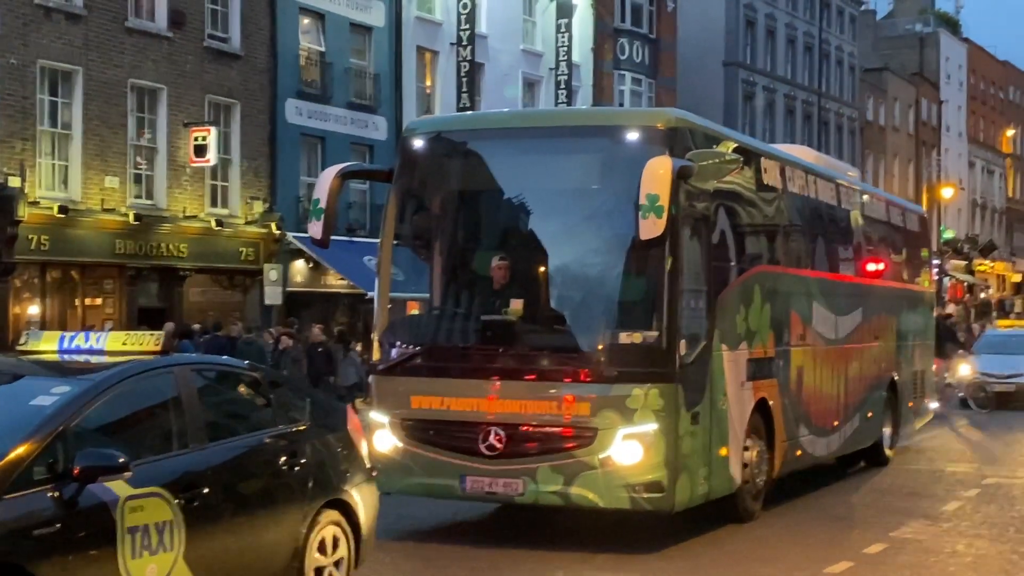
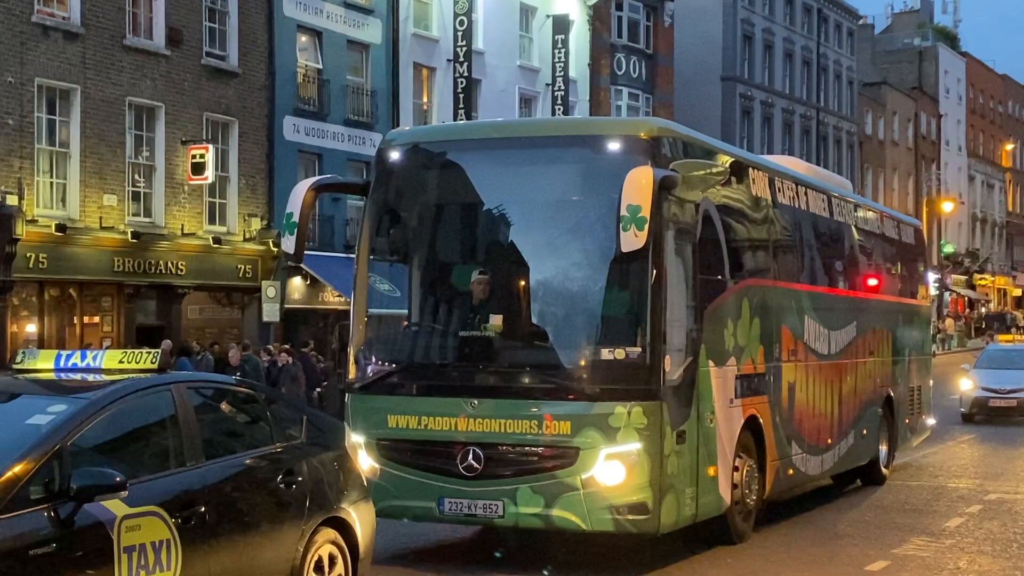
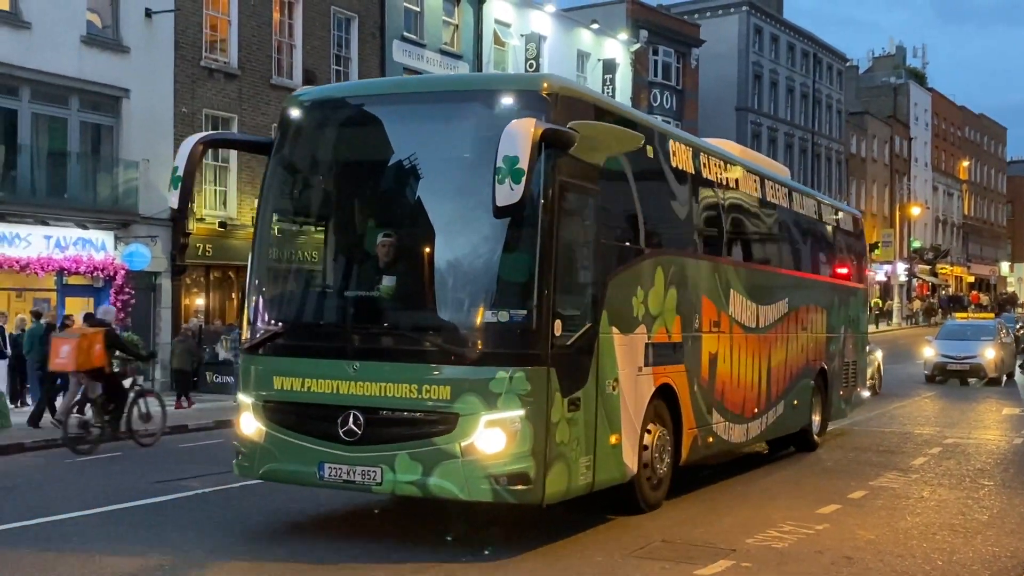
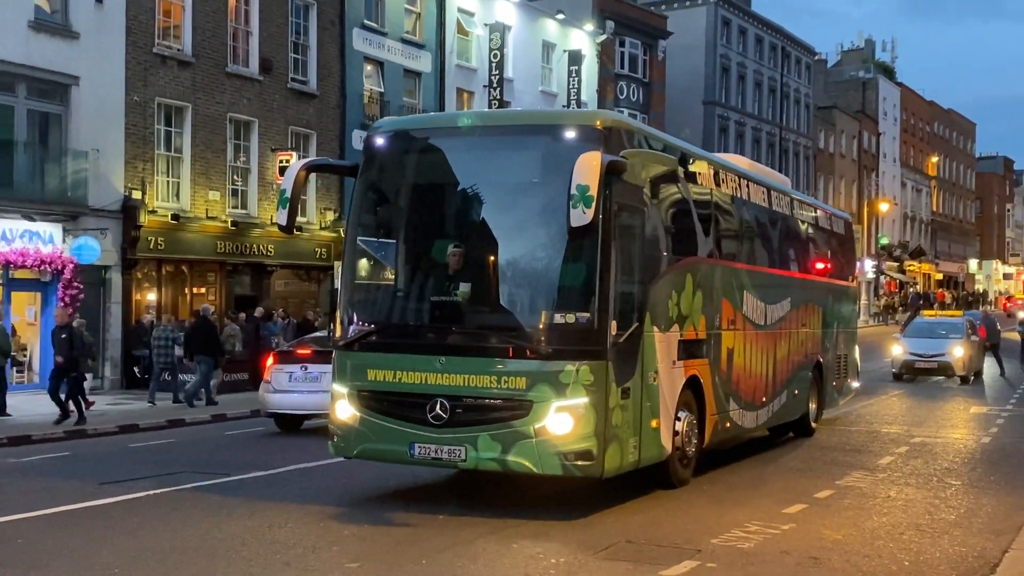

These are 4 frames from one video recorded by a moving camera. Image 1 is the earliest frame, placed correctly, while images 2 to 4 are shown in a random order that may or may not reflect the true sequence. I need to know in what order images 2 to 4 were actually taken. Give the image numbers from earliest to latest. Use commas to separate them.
2, 4, 3
